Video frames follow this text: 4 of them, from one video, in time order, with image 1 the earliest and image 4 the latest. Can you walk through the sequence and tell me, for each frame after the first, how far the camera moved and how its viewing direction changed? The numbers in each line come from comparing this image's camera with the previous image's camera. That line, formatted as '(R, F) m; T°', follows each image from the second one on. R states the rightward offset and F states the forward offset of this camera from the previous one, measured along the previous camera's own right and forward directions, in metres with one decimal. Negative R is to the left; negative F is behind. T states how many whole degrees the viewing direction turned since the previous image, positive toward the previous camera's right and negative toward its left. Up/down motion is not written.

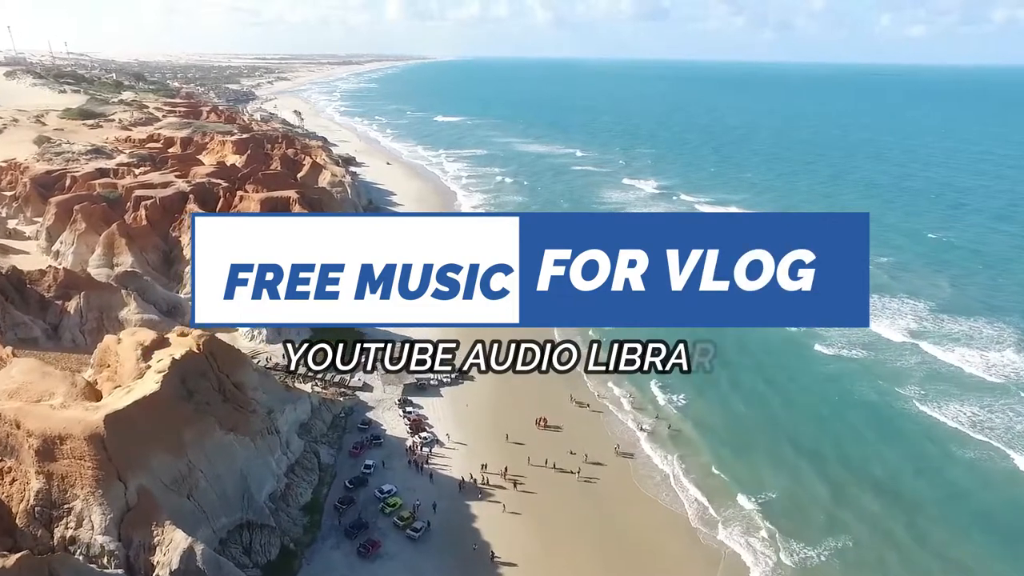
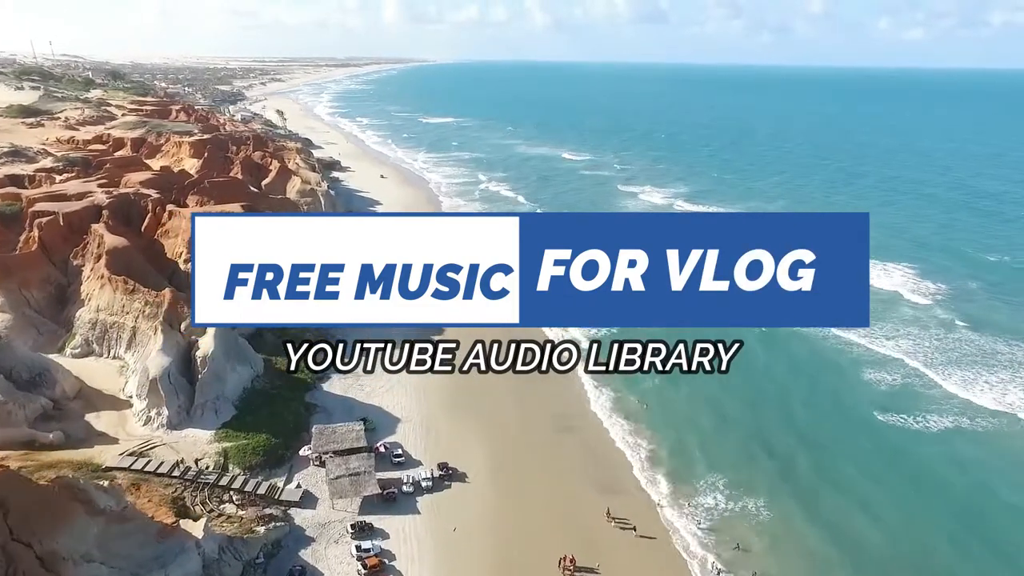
(-0.3, +11.6) m; 0°
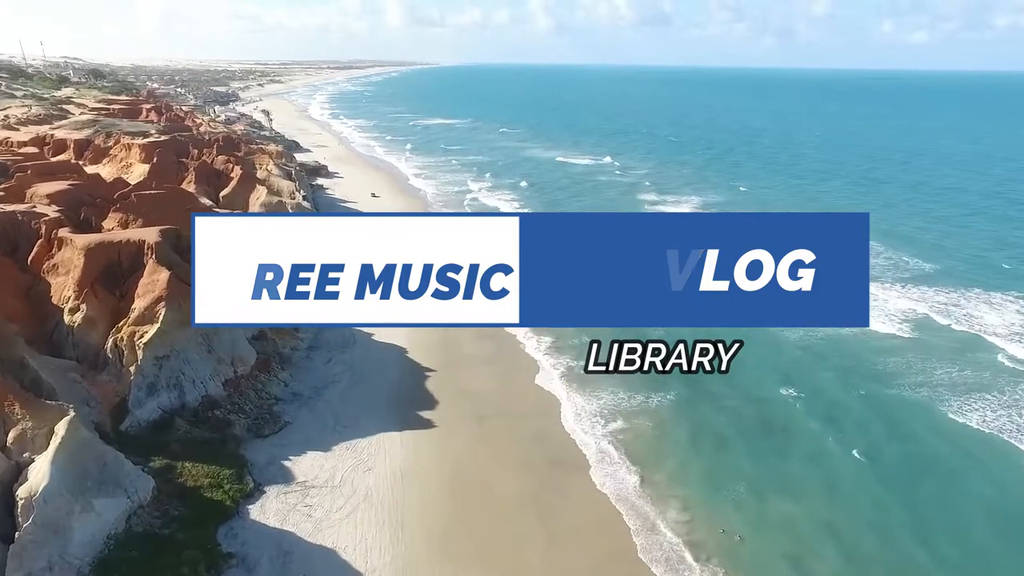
(-0.6, +11.3) m; 0°
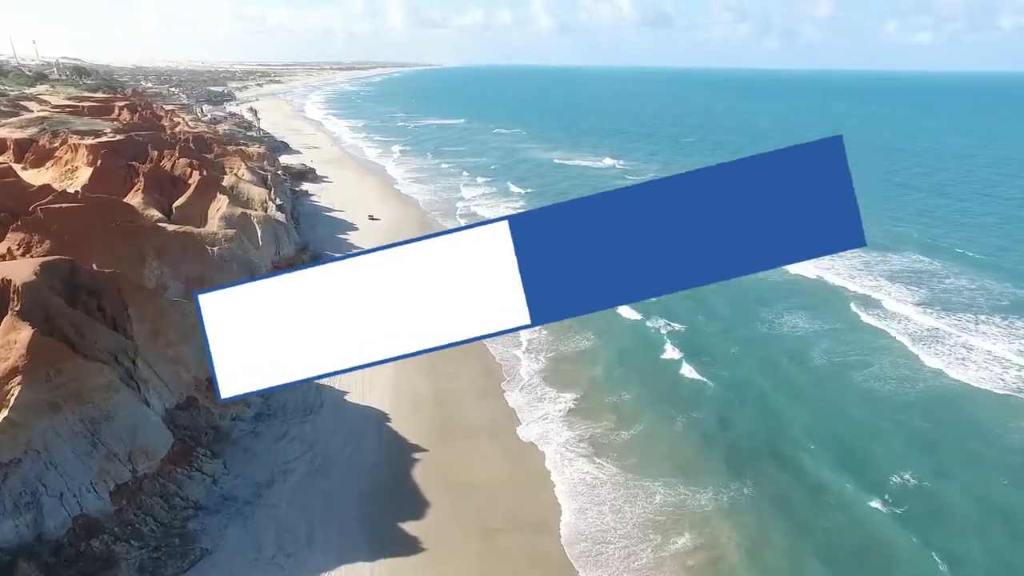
(-0.5, +8.9) m; 0°
